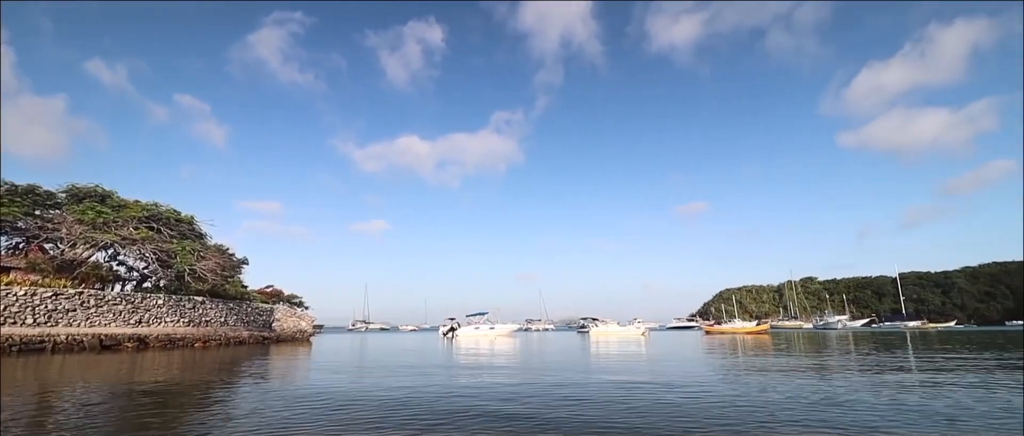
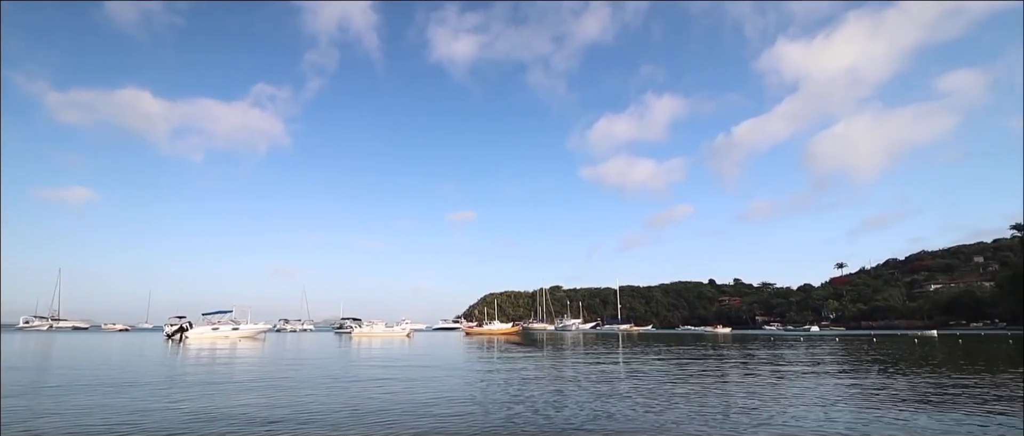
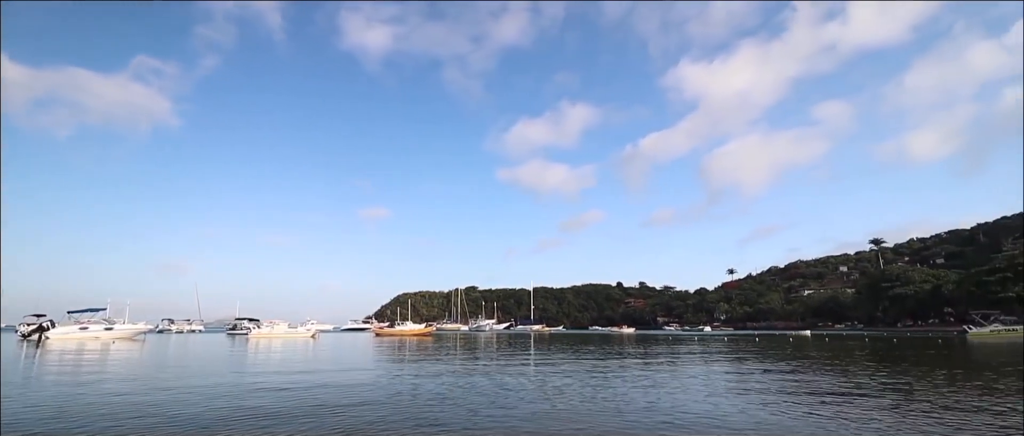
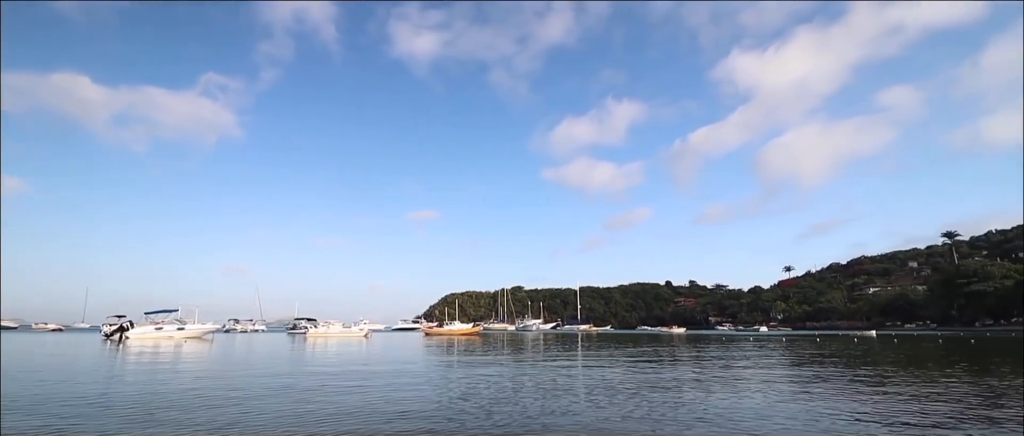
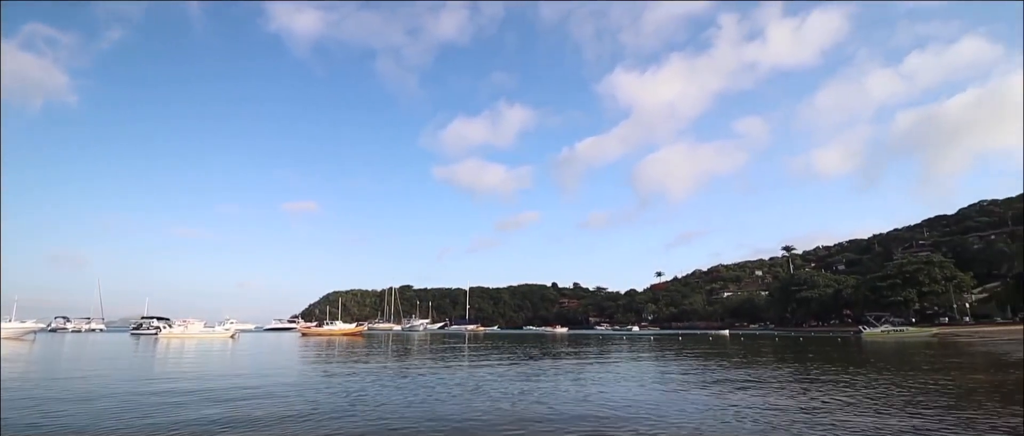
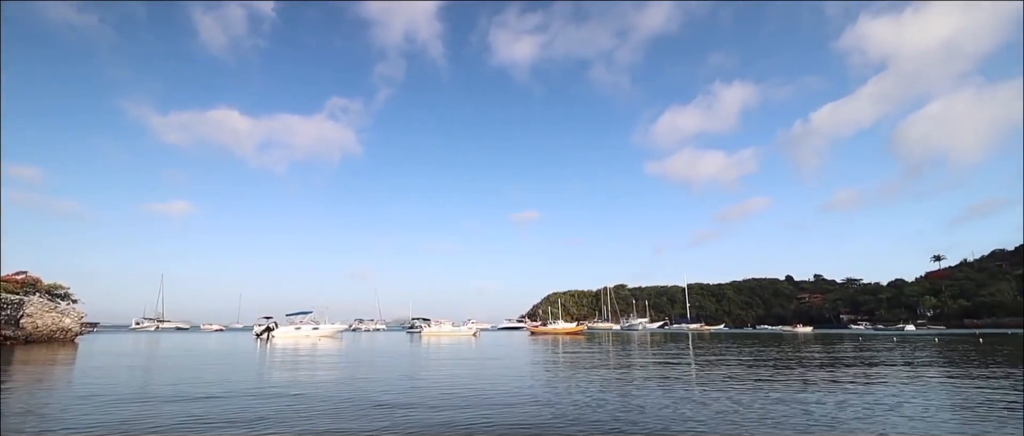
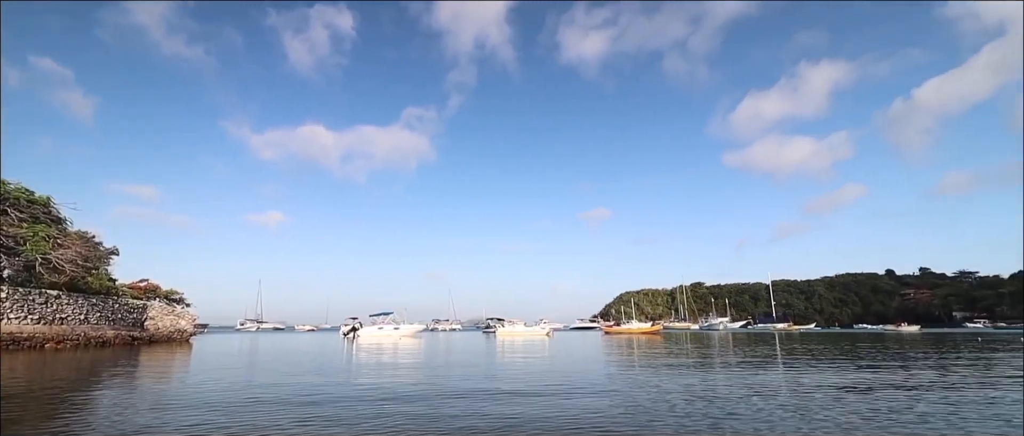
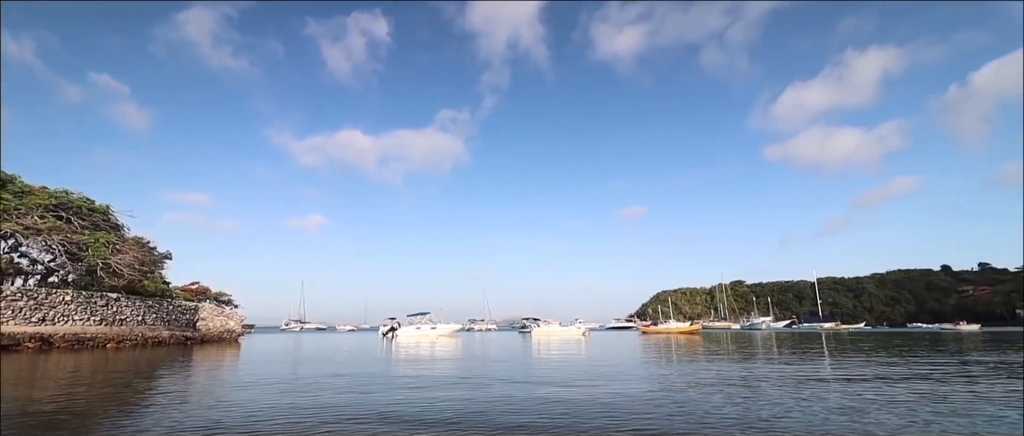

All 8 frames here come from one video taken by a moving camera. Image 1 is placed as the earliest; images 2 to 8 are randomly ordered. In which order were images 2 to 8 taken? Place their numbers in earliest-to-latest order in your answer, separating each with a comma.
8, 7, 6, 2, 4, 3, 5
